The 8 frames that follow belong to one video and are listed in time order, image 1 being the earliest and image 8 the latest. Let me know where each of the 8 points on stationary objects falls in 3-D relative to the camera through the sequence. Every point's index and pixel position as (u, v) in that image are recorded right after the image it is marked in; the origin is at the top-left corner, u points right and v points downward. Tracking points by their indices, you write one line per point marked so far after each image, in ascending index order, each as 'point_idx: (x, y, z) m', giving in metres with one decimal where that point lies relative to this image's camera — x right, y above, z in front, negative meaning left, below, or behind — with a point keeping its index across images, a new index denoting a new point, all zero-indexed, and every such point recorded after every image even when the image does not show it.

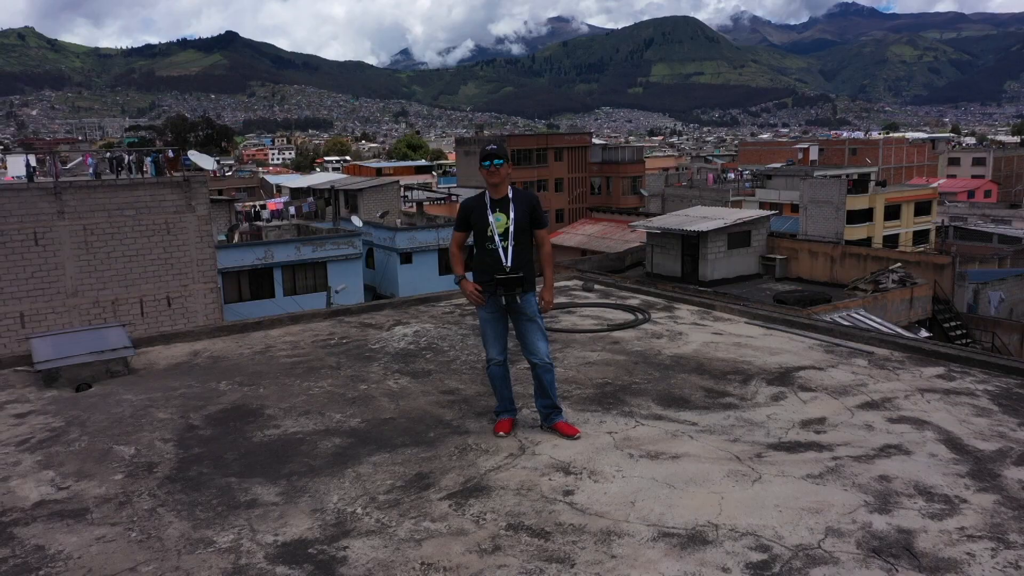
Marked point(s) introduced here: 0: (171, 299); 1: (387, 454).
0: (-5.9, -0.2, +14.3) m
1: (-0.4, -0.5, +2.5) m
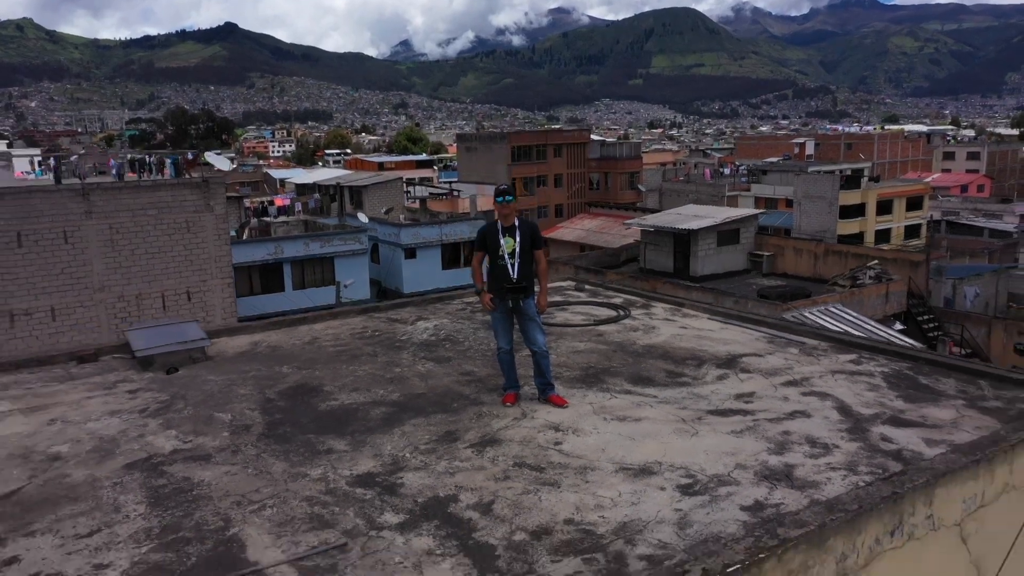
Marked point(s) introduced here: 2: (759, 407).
0: (-5.9, -0.1, +15.2) m
1: (-0.4, -0.5, +3.4) m
2: (+1.0, -0.5, +3.3) m
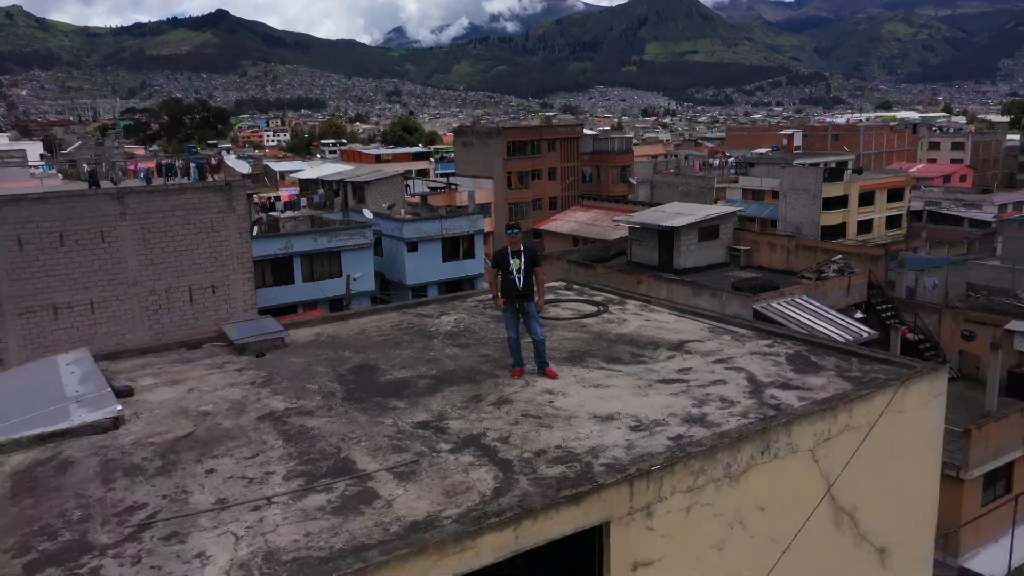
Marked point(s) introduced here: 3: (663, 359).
0: (-6.0, 0.0, +16.5) m
1: (-0.3, -0.6, +4.7) m
2: (+1.0, -0.5, +4.7) m
3: (+0.9, -0.4, +5.1) m
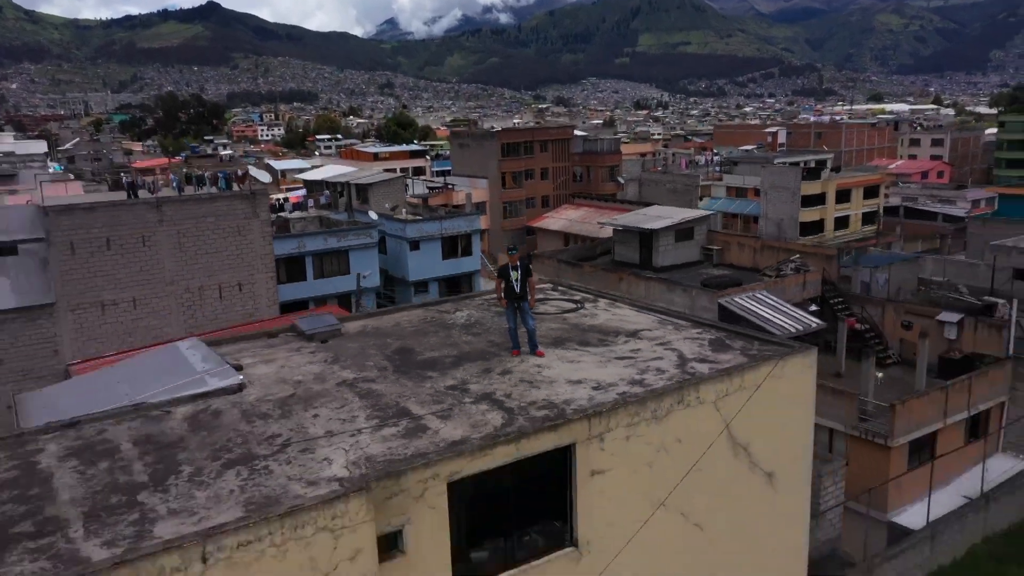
0: (-6.1, +0.1, +18.4) m
1: (-0.3, -0.6, +6.7) m
2: (+1.0, -0.5, +6.6) m
3: (+0.9, -0.5, +7.0) m
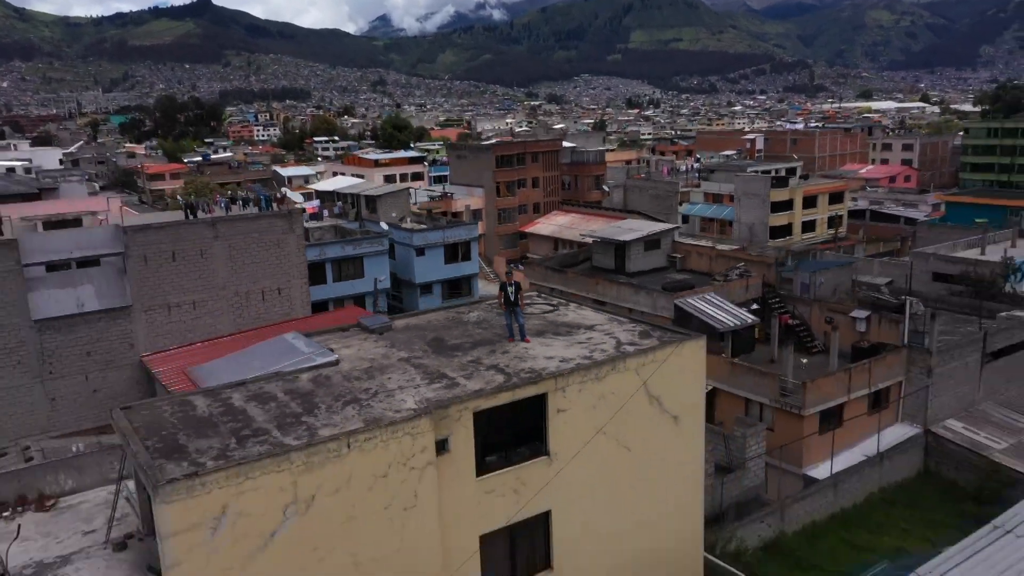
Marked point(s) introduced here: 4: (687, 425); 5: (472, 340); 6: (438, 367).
0: (-6.2, 0.0, +21.9) m
1: (-0.4, -0.7, +10.2) m
2: (+1.0, -0.6, +10.2) m
3: (+0.9, -0.6, +10.5) m
4: (+2.2, -1.7, +10.2) m
5: (-0.5, -0.7, +10.5) m
6: (-0.8, -0.9, +9.5) m
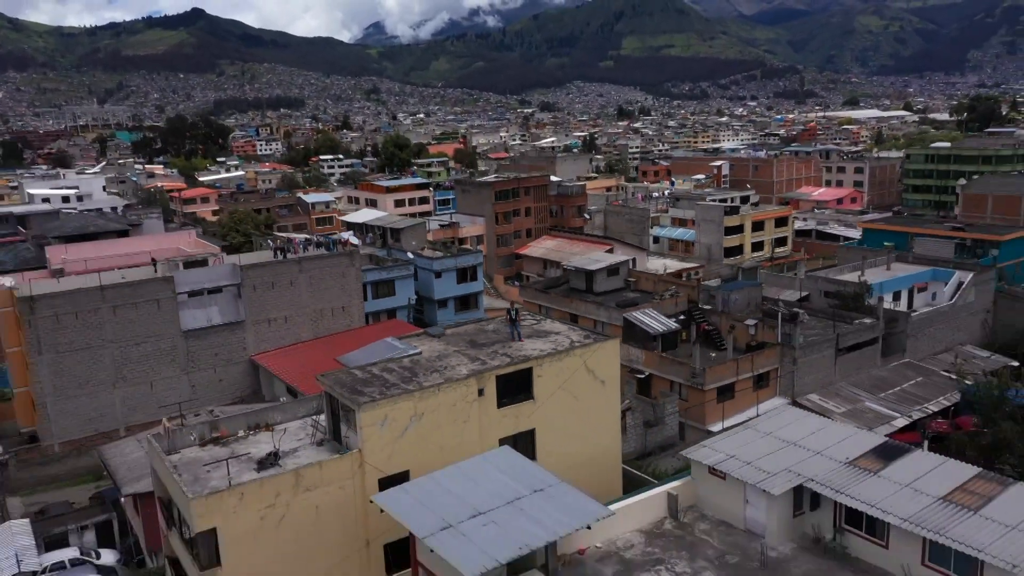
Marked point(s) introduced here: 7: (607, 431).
0: (-6.2, -0.7, +30.2) m
1: (-0.3, -1.3, +18.6) m
2: (+1.0, -1.2, +18.6) m
3: (+0.9, -1.1, +18.9) m
4: (+2.2, -2.2, +18.6) m
5: (-0.5, -1.2, +18.9) m
6: (-0.8, -1.4, +17.8) m
7: (+2.2, -3.3, +18.8) m
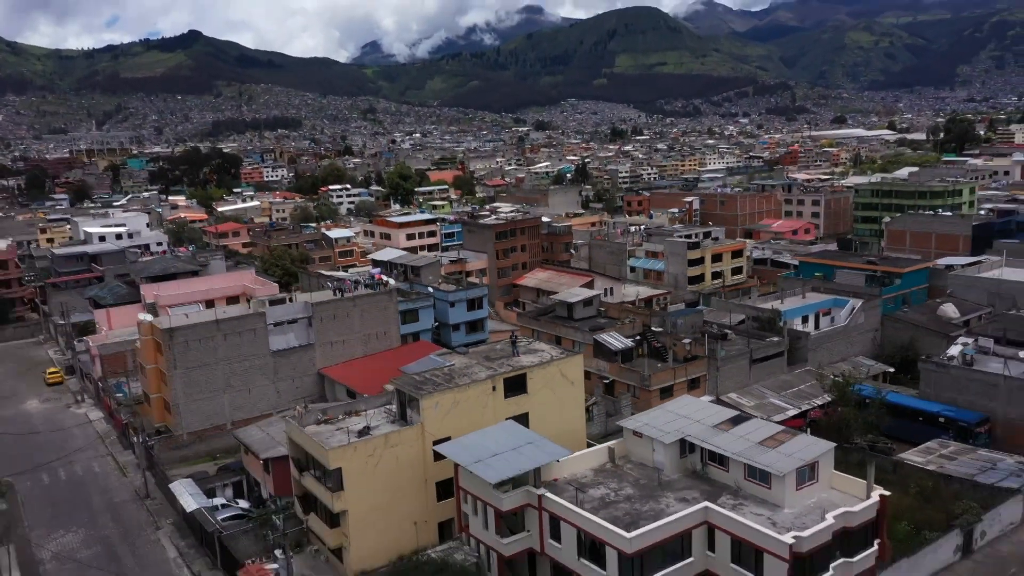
0: (-6.2, -2.2, +40.0) m
1: (-0.3, -2.5, +28.4) m
2: (+1.1, -2.4, +28.4) m
3: (+0.9, -2.3, +28.8) m
4: (+2.3, -3.4, +28.4) m
5: (-0.4, -2.4, +28.7) m
6: (-0.8, -2.6, +27.6) m
7: (+2.2, -4.5, +28.6) m
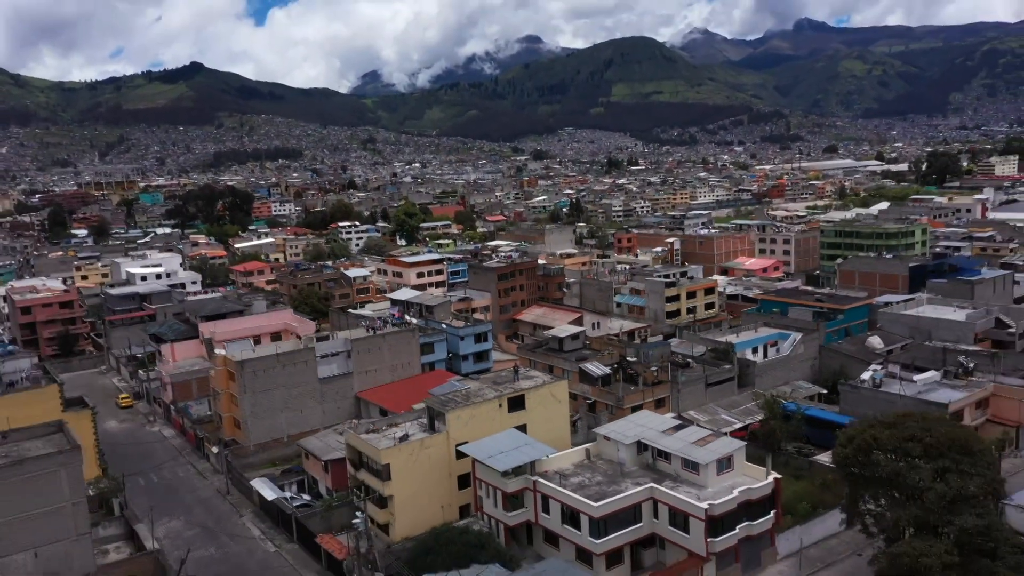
0: (-6.2, -4.5, +48.7) m
1: (-0.2, -4.3, +37.1) m
2: (+1.1, -4.2, +37.1) m
3: (+1.0, -4.2, +37.5) m
4: (+2.4, -5.3, +37.1) m
5: (-0.4, -4.3, +37.5) m
6: (-0.7, -4.5, +36.4) m
7: (+2.3, -6.4, +37.3) m
